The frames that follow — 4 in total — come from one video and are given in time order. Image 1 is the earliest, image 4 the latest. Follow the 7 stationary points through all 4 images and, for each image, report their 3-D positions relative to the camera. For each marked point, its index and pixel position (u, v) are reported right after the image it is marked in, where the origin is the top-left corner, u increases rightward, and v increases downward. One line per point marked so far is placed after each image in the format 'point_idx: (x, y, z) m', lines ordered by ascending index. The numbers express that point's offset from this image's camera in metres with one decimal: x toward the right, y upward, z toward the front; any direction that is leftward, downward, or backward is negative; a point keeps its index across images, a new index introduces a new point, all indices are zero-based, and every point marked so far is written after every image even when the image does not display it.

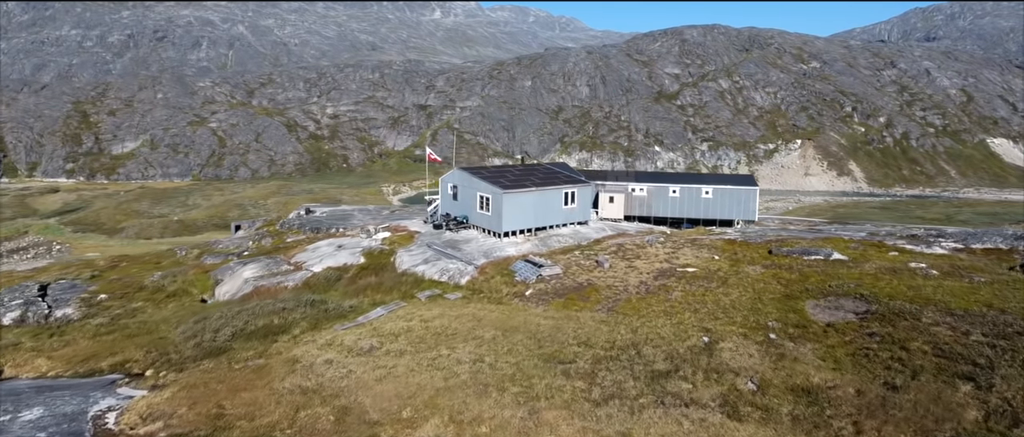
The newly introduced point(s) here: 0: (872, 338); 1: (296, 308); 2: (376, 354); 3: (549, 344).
0: (+8.9, -3.0, +14.3) m
1: (-6.9, -2.9, +18.6) m
2: (-3.5, -3.5, +14.7) m
3: (+0.9, -3.2, +14.8) m
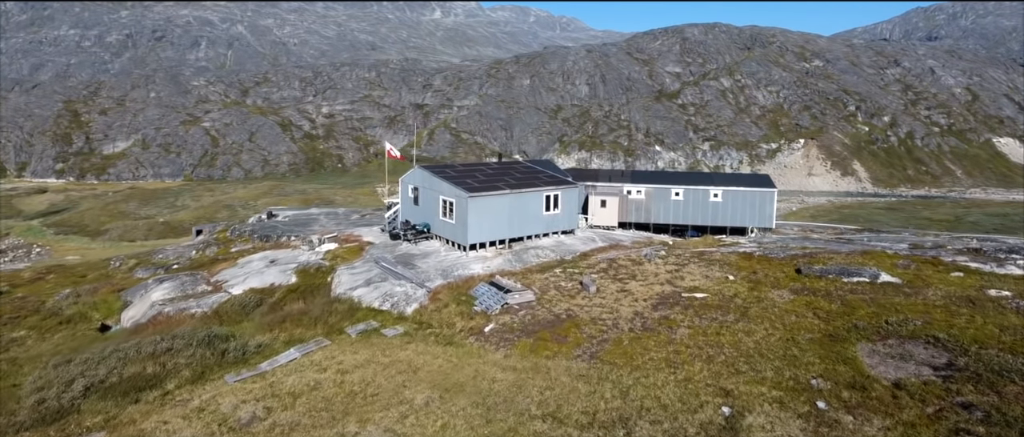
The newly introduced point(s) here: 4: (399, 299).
0: (+7.8, -3.3, +10.0) m
1: (-8.0, -3.2, +14.3) m
2: (-4.6, -3.8, +10.4) m
3: (-0.2, -3.5, +10.5) m
4: (-3.1, -2.2, +16.1) m
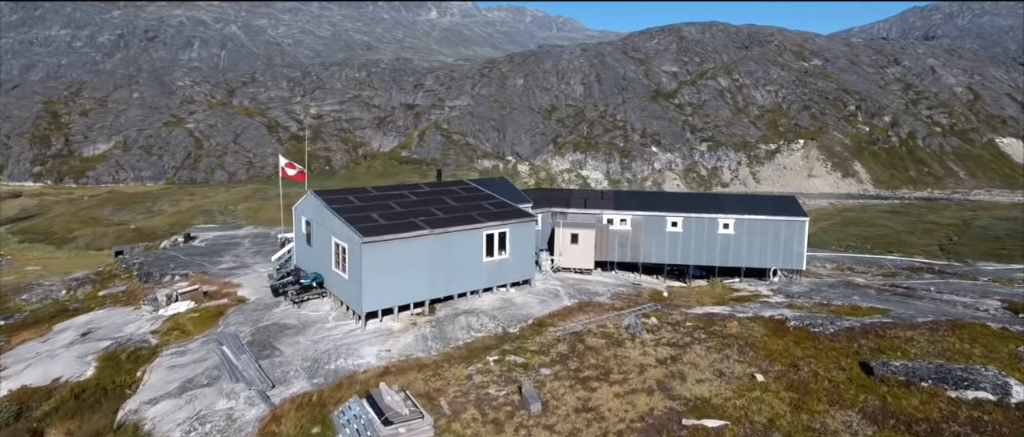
0: (+6.0, -4.5, +3.6) m
1: (-9.8, -4.4, +7.8) m
2: (-6.4, -5.0, +4.0) m
3: (-2.0, -4.8, +4.1) m
4: (-5.0, -3.5, +9.7) m
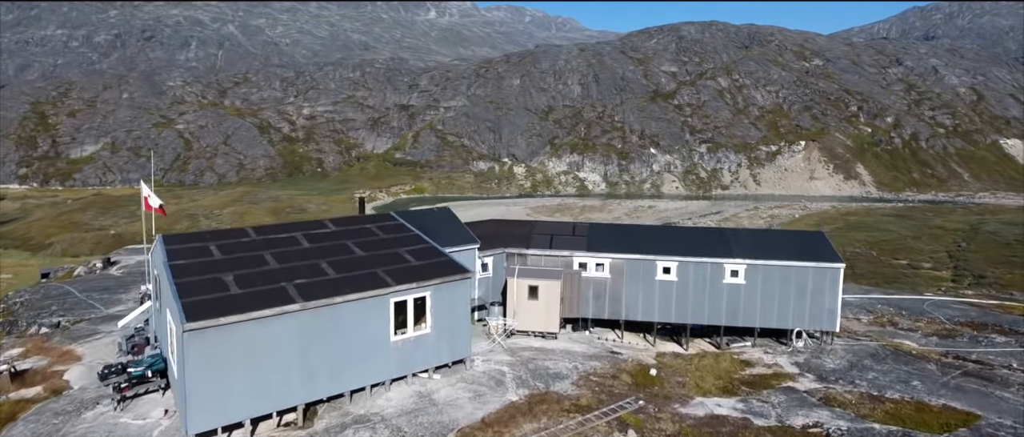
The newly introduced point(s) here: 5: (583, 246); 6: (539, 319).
0: (+4.6, -5.6, -0.9) m
1: (-11.3, -5.5, +3.4) m
2: (-7.8, -6.1, -0.5) m
3: (-3.4, -5.9, -0.4) m
4: (-6.4, -4.6, +5.2) m
5: (+2.4, -0.5, +18.4) m
6: (+1.4, -2.5, +18.2) m
